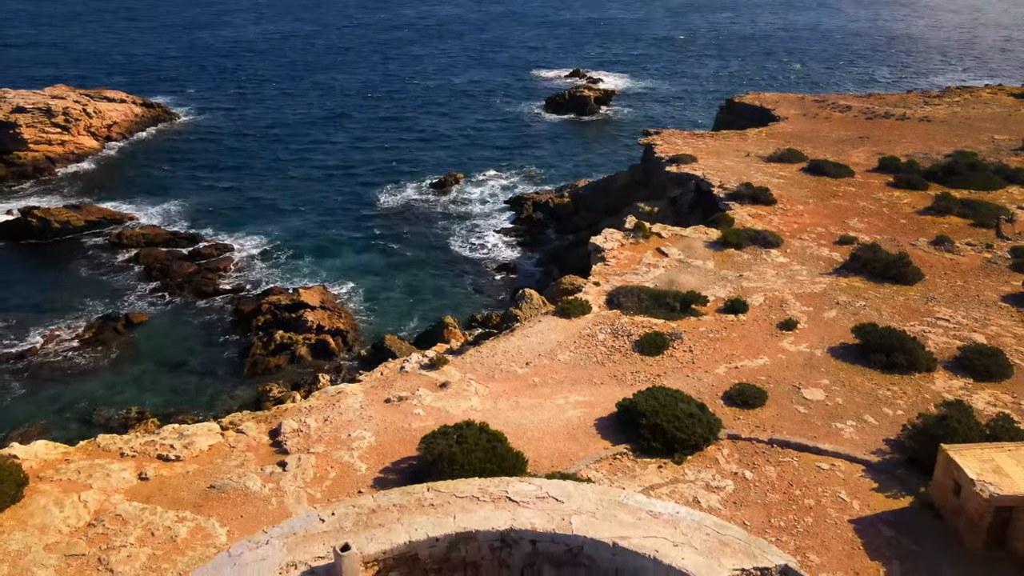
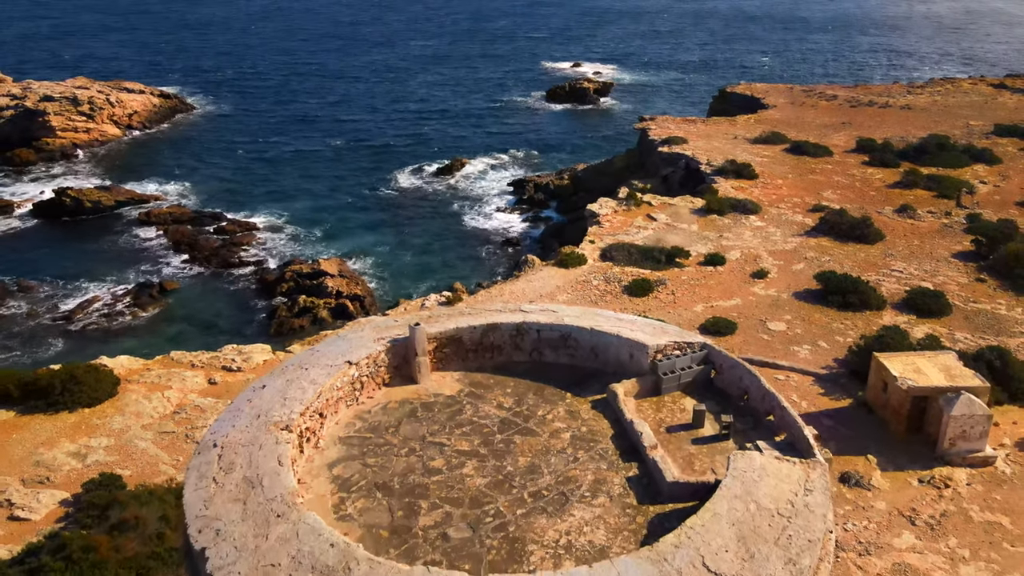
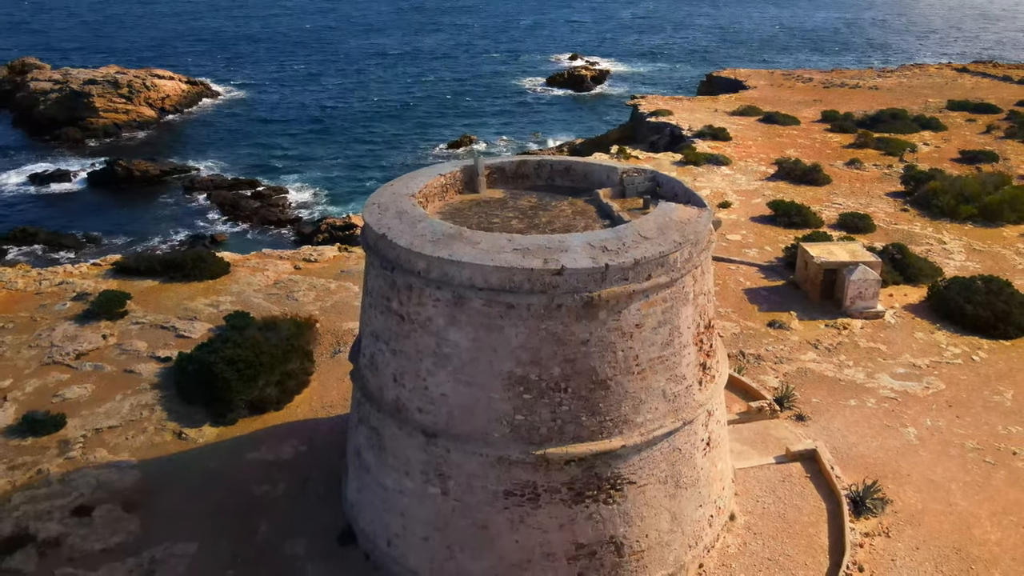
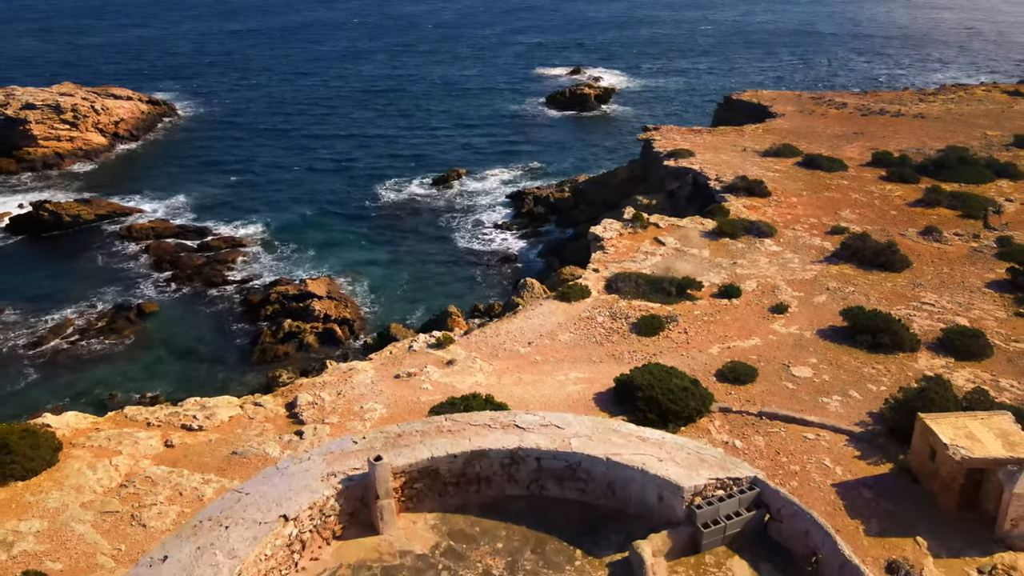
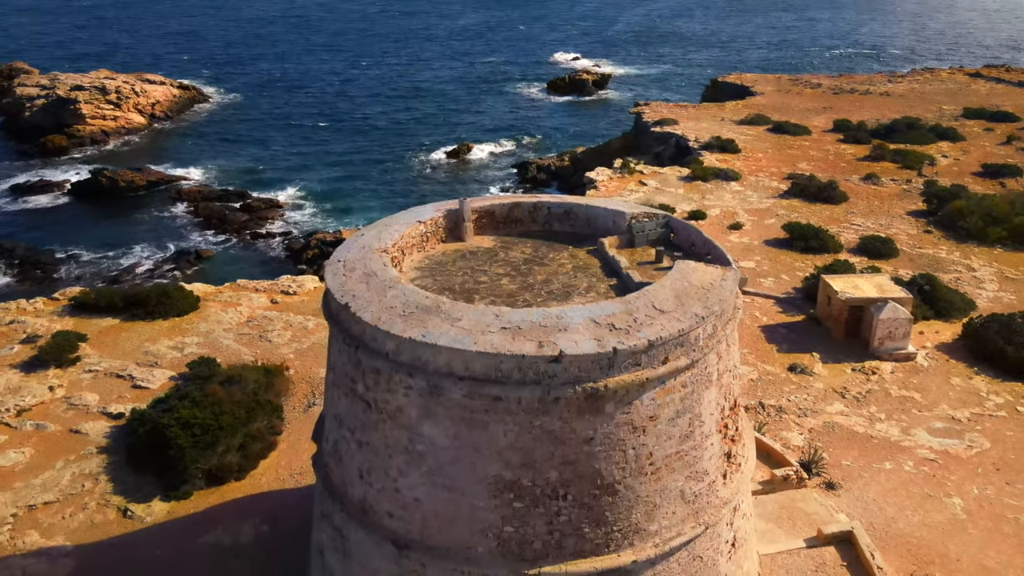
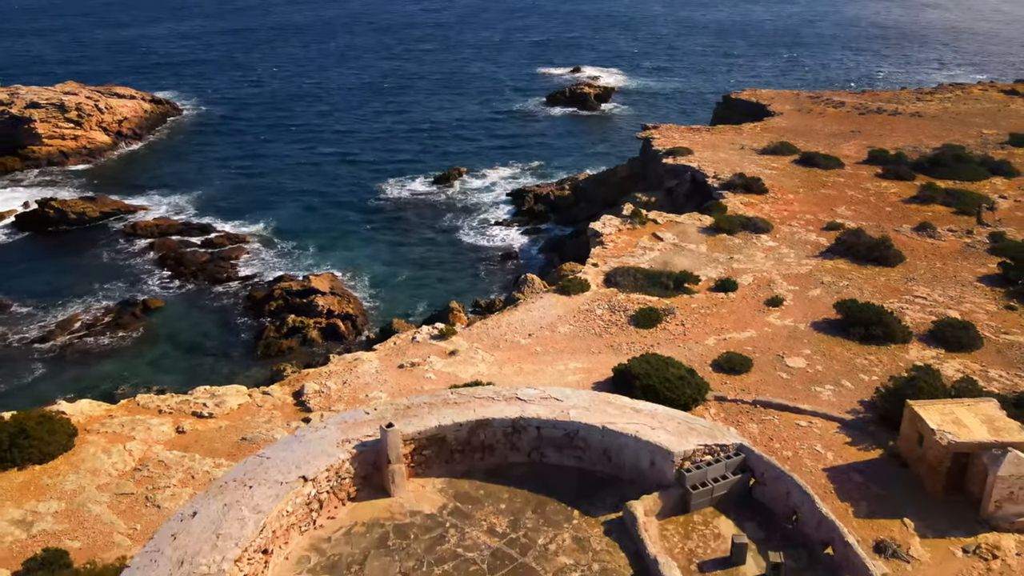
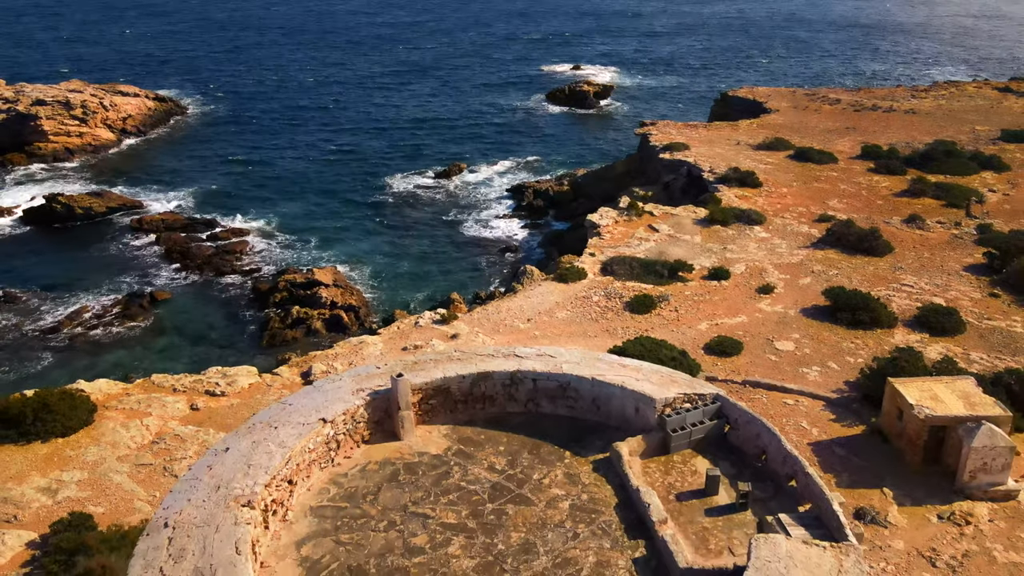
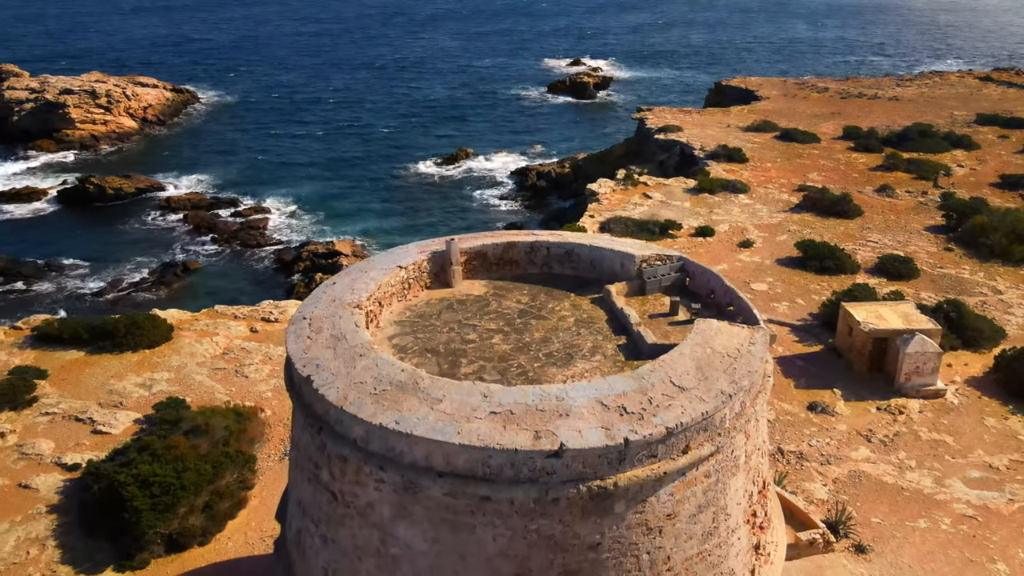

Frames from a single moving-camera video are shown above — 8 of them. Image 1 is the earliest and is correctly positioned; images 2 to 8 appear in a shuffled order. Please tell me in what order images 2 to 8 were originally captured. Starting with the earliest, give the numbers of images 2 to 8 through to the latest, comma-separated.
4, 6, 7, 2, 8, 5, 3
